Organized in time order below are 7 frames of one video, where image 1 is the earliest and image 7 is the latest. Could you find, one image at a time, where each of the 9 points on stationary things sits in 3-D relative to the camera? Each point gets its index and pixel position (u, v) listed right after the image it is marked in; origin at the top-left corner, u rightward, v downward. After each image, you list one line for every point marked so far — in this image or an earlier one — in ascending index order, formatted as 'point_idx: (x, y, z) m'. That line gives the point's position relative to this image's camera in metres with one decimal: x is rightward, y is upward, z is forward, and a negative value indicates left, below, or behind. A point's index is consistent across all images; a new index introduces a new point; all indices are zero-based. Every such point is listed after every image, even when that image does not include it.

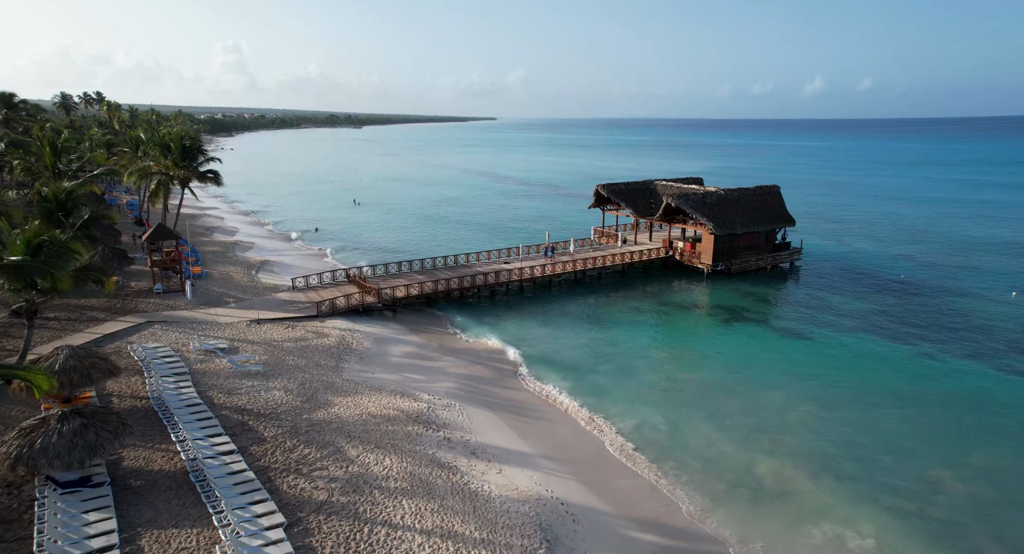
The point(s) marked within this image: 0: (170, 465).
0: (-8.8, -4.8, +15.2) m
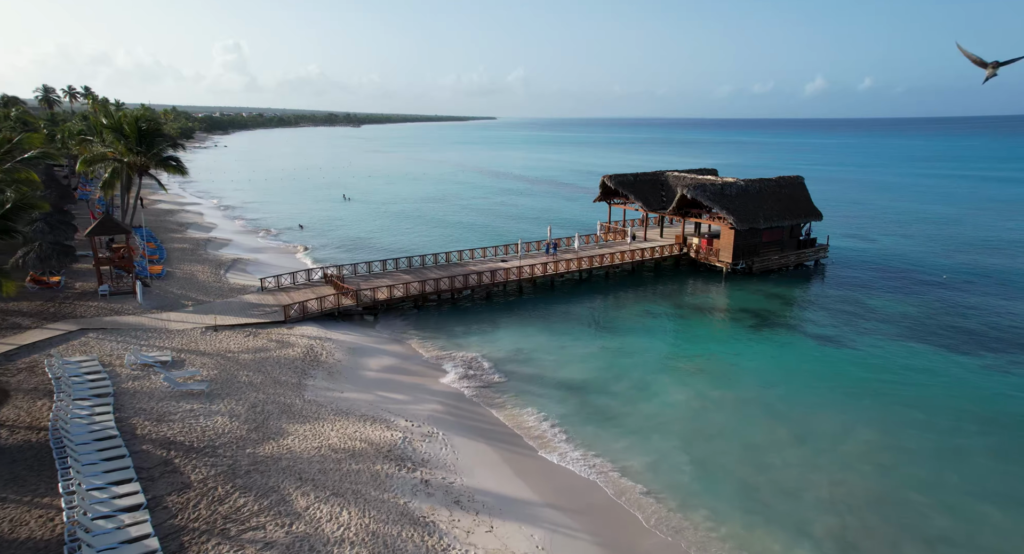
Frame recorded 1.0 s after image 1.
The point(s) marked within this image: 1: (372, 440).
0: (-8.9, -4.8, +11.3) m
1: (-3.9, -4.6, +16.6) m
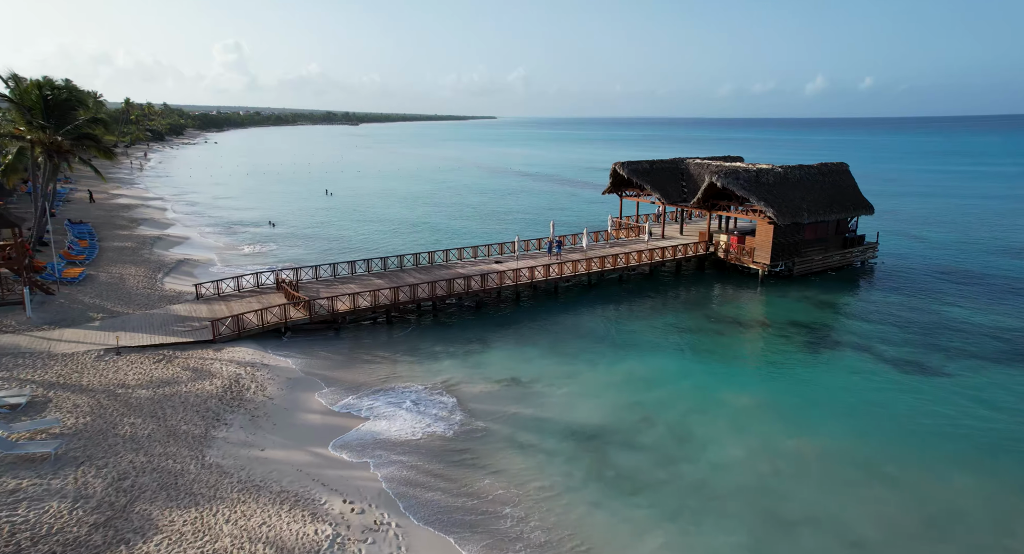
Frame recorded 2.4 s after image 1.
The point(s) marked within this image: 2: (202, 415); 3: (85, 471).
0: (-9.2, -5.1, +5.5) m
1: (-4.1, -4.8, +10.7) m
2: (-8.0, -3.5, +15.2) m
3: (-8.8, -4.1, +12.3) m
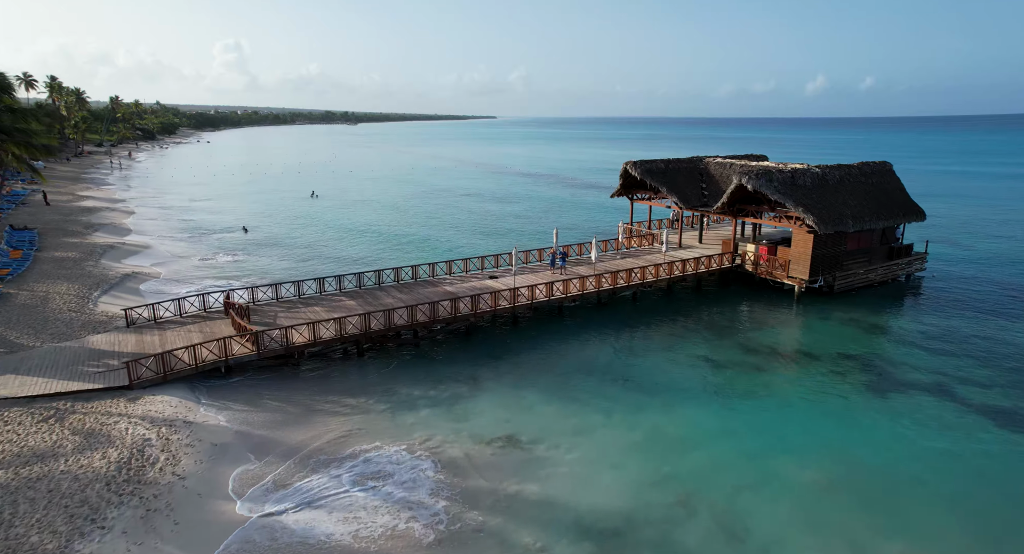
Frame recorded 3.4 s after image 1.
0: (-9.3, -5.9, +1.2) m
1: (-4.3, -5.6, +6.4) m
2: (-8.1, -4.3, +10.9) m
3: (-8.9, -4.9, +8.0) m
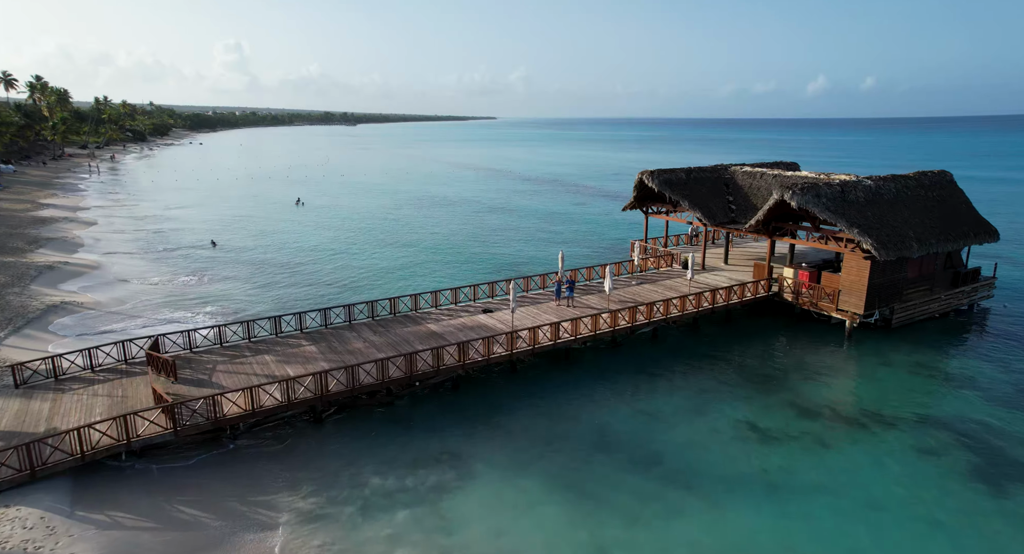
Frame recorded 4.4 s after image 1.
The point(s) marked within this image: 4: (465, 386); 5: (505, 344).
0: (-9.4, -7.1, -3.1) m
1: (-4.4, -6.8, +2.1) m
2: (-8.2, -5.6, +6.6) m
3: (-9.1, -6.1, +3.7) m
4: (-1.5, -3.4, +18.7) m
5: (-0.2, -2.1, +19.0) m
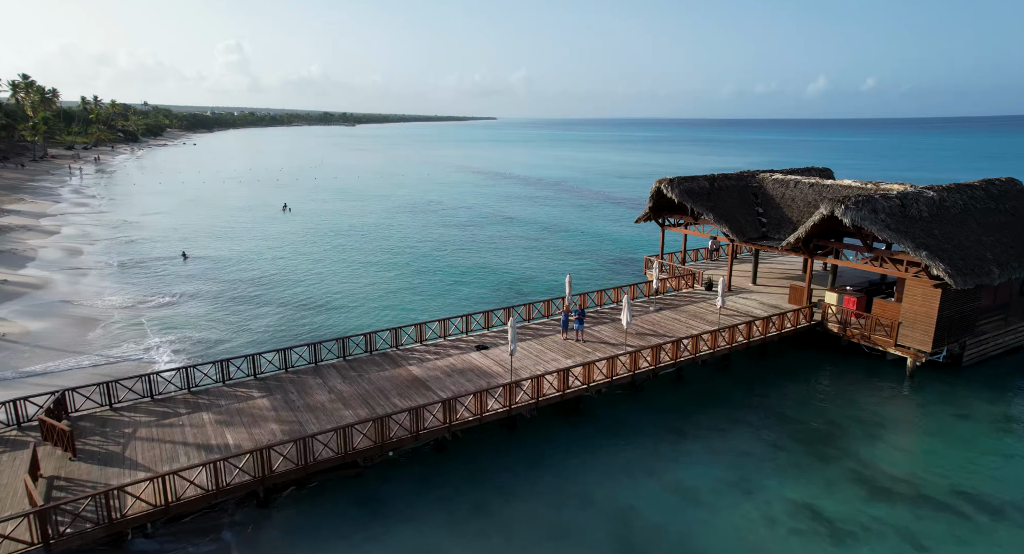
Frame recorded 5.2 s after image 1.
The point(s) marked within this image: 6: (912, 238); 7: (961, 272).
0: (-9.5, -8.0, -6.8) m
1: (-4.4, -7.8, -1.5) m
2: (-8.3, -6.5, +3.0) m
3: (-9.1, -7.1, +0.1) m
4: (-1.5, -4.4, +15.0) m
5: (-0.3, -3.1, +15.3) m
6: (+12.5, +1.2, +18.4) m
7: (+13.4, +0.2, +17.8) m
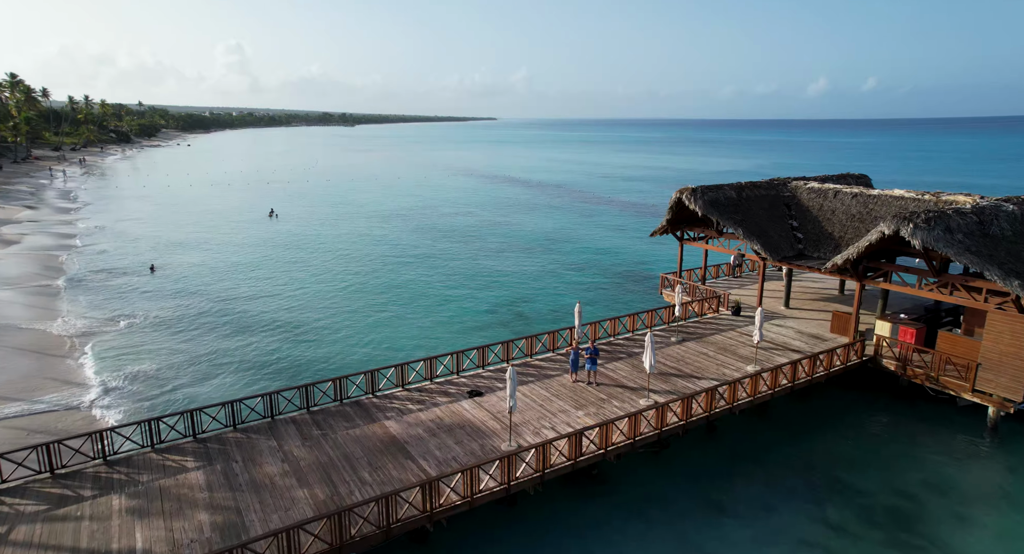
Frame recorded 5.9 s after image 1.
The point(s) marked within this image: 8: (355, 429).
0: (-9.5, -8.9, -10.0) m
1: (-4.5, -8.6, -4.8) m
2: (-8.3, -7.4, -0.3) m
3: (-9.1, -7.9, -3.2) m
4: (-1.5, -5.3, +11.7) m
5: (-0.3, -4.0, +12.0) m
6: (+12.4, +0.3, +15.1) m
7: (+13.4, -0.7, +14.5) m
8: (-3.8, -3.5, +13.9) m
